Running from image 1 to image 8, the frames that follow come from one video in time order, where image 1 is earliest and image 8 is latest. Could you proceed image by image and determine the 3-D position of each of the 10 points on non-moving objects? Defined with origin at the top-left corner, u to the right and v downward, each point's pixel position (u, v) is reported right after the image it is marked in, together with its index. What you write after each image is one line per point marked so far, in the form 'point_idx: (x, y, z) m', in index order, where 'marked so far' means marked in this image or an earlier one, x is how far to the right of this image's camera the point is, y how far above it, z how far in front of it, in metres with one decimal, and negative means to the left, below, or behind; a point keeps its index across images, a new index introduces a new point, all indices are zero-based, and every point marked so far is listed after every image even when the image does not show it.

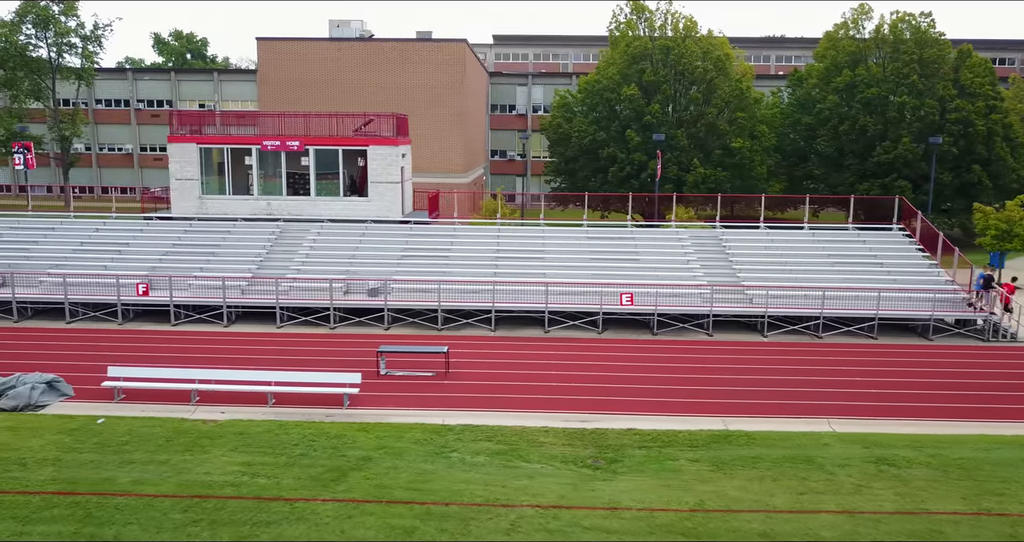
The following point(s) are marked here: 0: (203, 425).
0: (-4.6, -2.3, +14.0) m
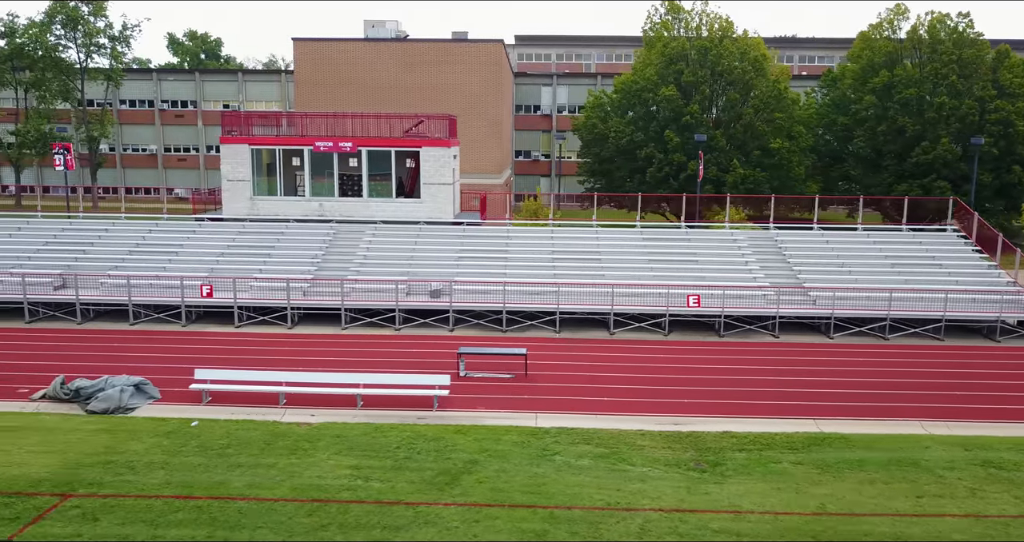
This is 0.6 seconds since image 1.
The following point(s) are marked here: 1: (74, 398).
0: (-3.2, -2.3, +13.9) m
1: (-7.0, -2.0, +15.0) m
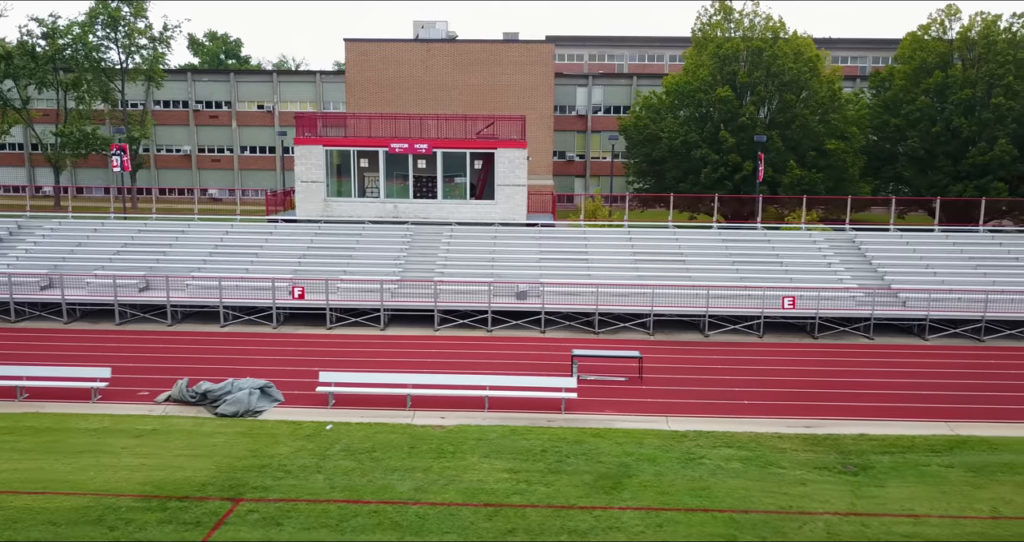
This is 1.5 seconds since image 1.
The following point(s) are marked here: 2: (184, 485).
0: (-1.1, -2.4, +13.9) m
1: (-5.0, -2.1, +14.9) m
2: (-4.0, -2.6, +11.5) m
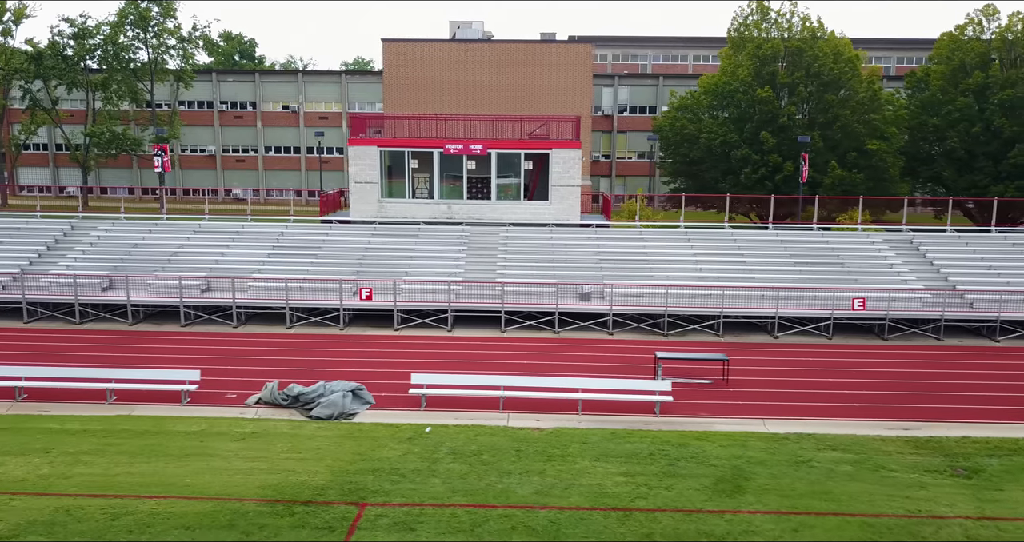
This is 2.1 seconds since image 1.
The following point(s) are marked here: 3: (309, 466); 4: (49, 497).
0: (+0.4, -2.4, +13.8) m
1: (-3.5, -2.1, +14.8) m
2: (-2.6, -2.7, +11.4) m
3: (-2.7, -2.6, +12.3) m
4: (-5.4, -2.7, +11.0) m
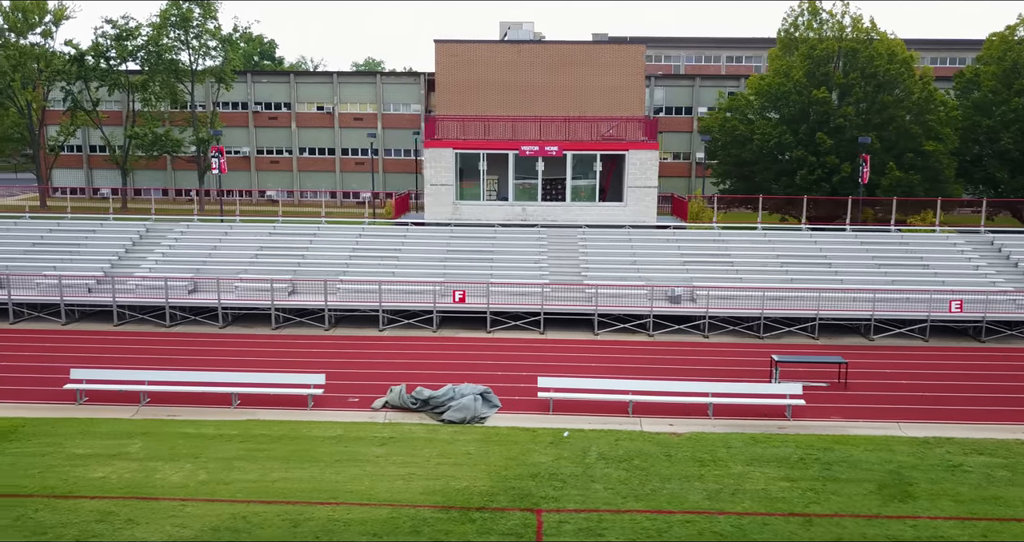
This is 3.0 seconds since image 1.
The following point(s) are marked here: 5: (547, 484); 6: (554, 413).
0: (+2.4, -2.4, +13.7) m
1: (-1.4, -2.1, +14.7) m
2: (-0.5, -2.7, +11.3) m
3: (-0.6, -2.6, +12.2) m
4: (-3.4, -2.7, +10.9) m
5: (+0.4, -2.7, +11.8) m
6: (+0.7, -2.2, +14.7) m
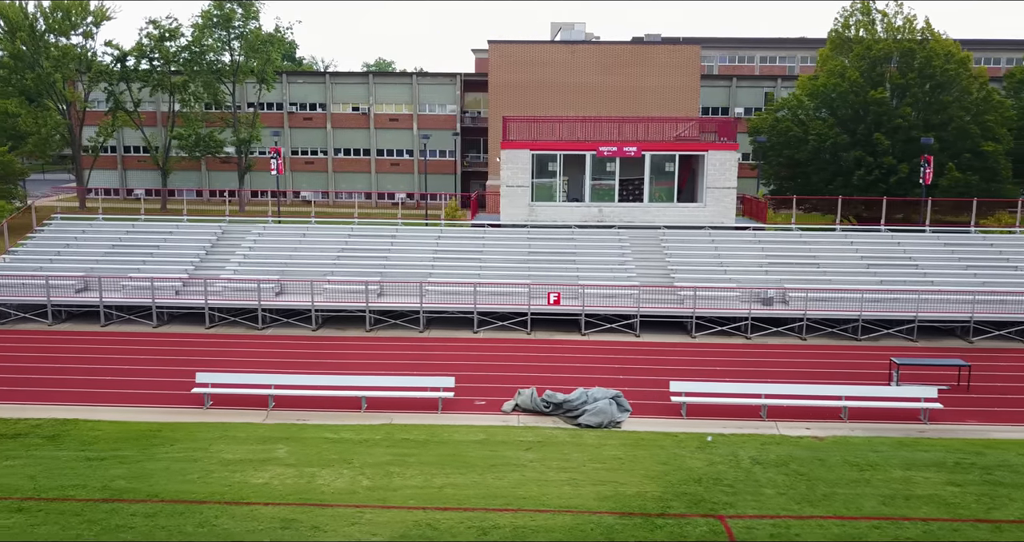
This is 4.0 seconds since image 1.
0: (+4.5, -2.5, +13.5) m
1: (+0.7, -2.2, +14.6) m
2: (+1.6, -2.7, +11.2) m
3: (+1.5, -2.6, +12.0) m
4: (-1.3, -2.7, +10.7) m
5: (+2.5, -2.7, +11.7) m
6: (+2.7, -2.3, +14.6) m
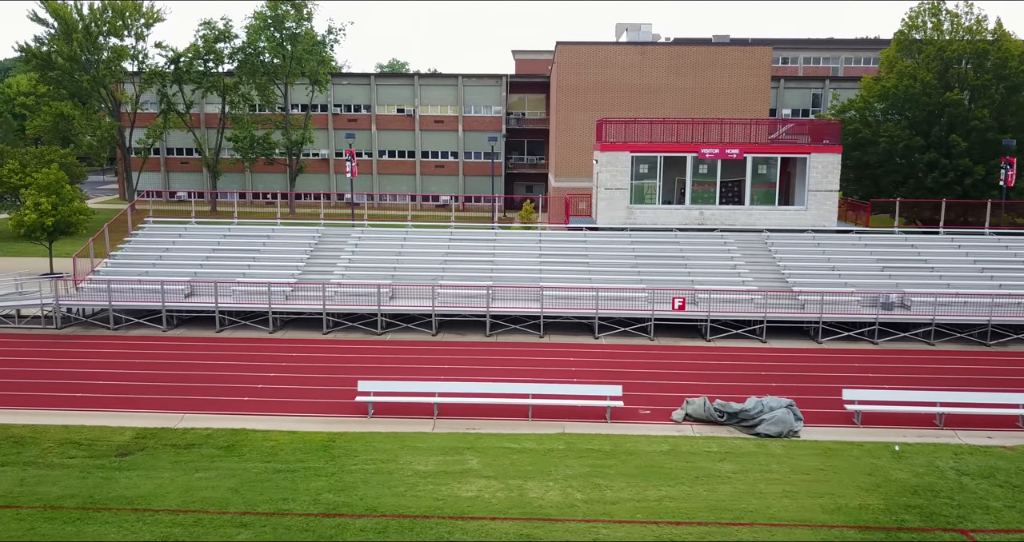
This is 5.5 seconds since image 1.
0: (+7.1, -2.6, +13.2) m
1: (+3.3, -2.3, +14.2) m
2: (+4.2, -2.8, +10.9) m
3: (+4.1, -2.7, +11.7) m
4: (+1.3, -2.8, +10.4) m
5: (+5.1, -2.8, +11.3) m
6: (+5.4, -2.4, +14.3) m
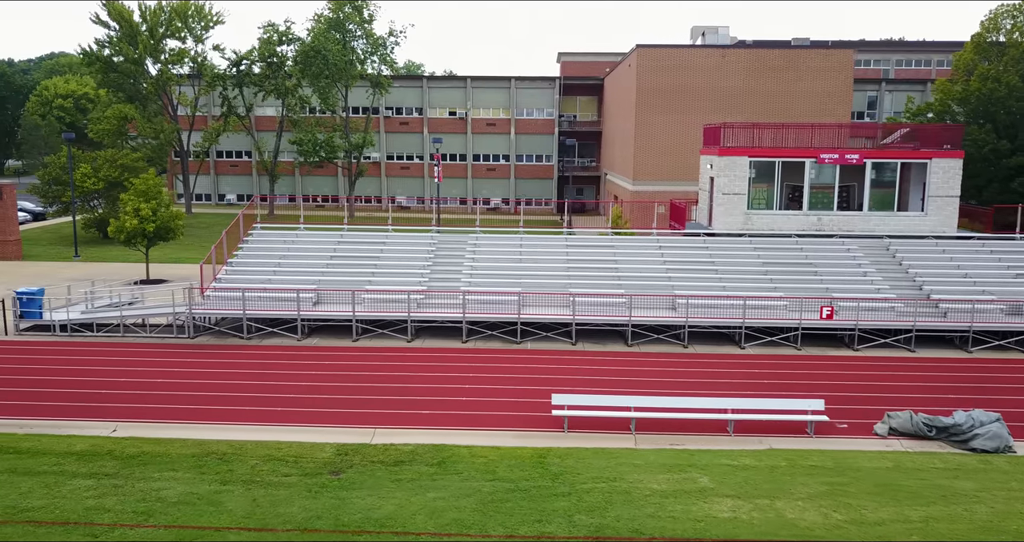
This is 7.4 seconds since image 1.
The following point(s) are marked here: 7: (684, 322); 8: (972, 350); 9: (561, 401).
0: (+10.1, -2.7, +12.9) m
1: (+6.3, -2.4, +13.9) m
2: (+7.2, -3.0, +10.5) m
3: (+7.1, -2.9, +11.4) m
4: (+4.4, -3.0, +10.0) m
5: (+8.2, -3.0, +11.0) m
6: (+8.4, -2.5, +13.9) m
7: (+3.5, -1.1, +19.7) m
8: (+9.5, -1.6, +19.5) m
9: (+0.7, -2.0, +14.2) m
